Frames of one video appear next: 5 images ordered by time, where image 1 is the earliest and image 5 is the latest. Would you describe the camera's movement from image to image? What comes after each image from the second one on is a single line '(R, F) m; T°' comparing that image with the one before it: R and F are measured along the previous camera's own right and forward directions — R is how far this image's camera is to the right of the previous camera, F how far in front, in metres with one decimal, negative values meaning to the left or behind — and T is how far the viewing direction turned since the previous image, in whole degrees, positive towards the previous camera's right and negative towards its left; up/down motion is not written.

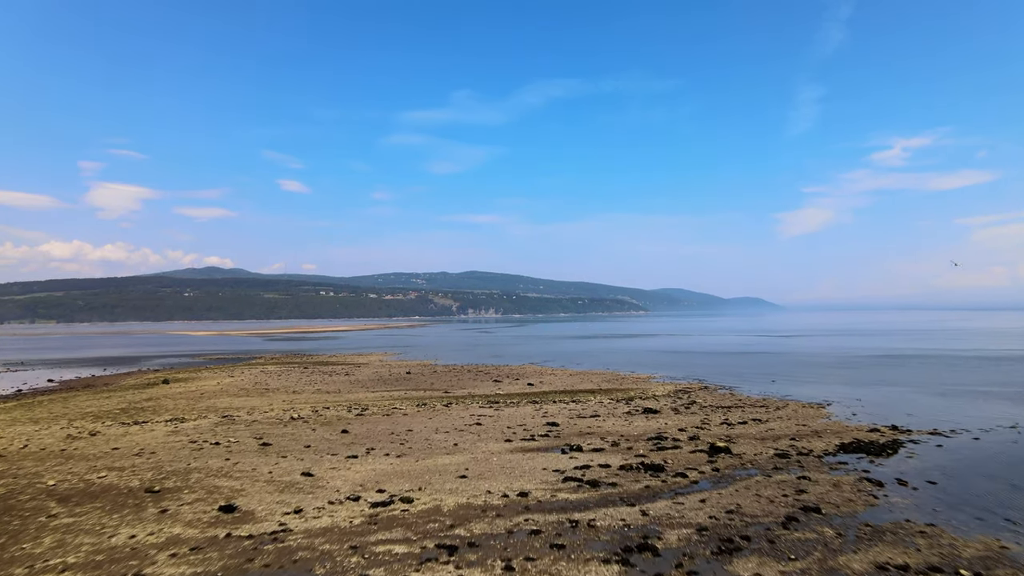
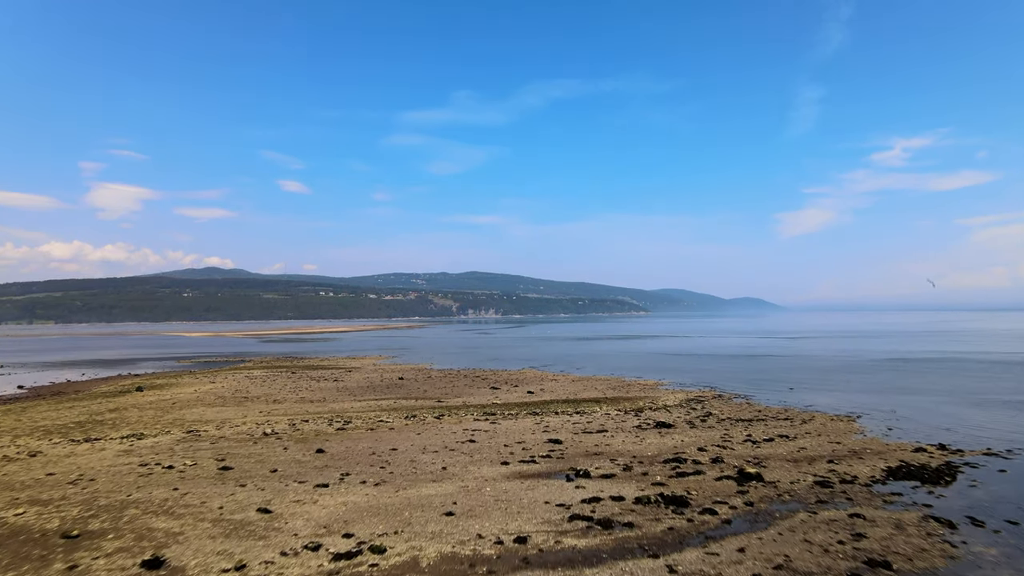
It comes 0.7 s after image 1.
(+0.1, +2.0) m; 0°
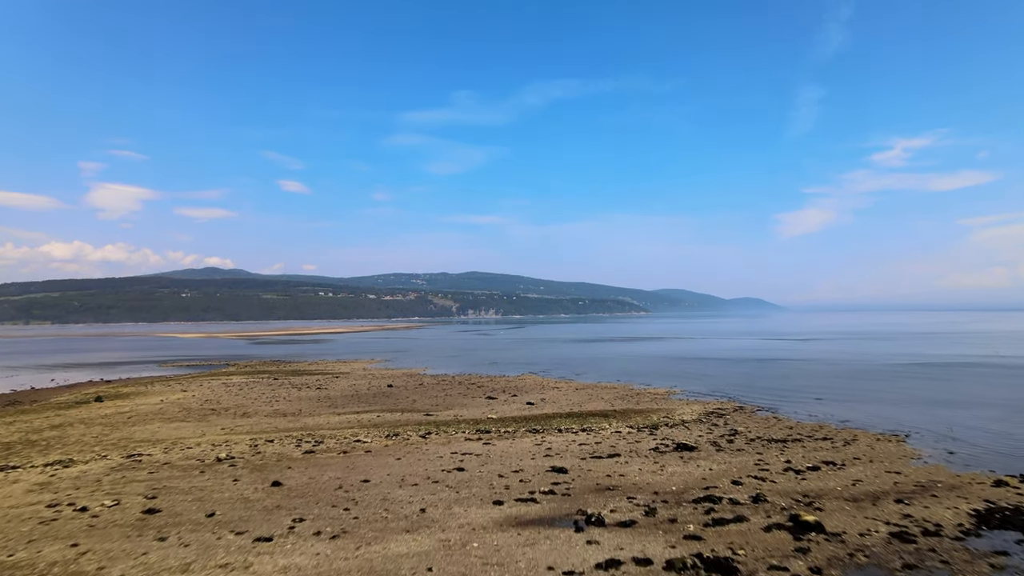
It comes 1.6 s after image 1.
(+0.1, +2.6) m; 0°
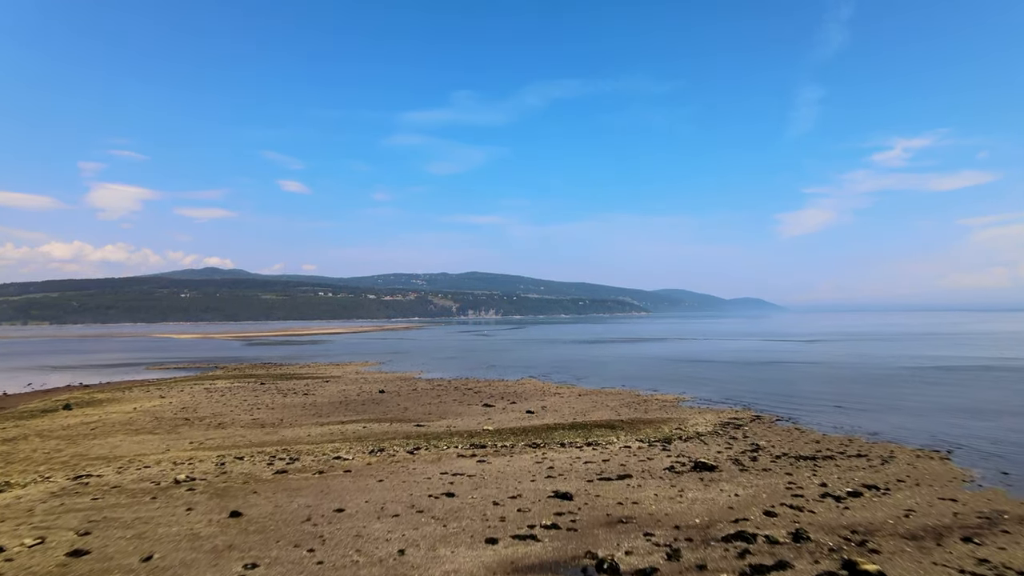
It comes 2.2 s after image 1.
(+0.1, +1.8) m; 0°
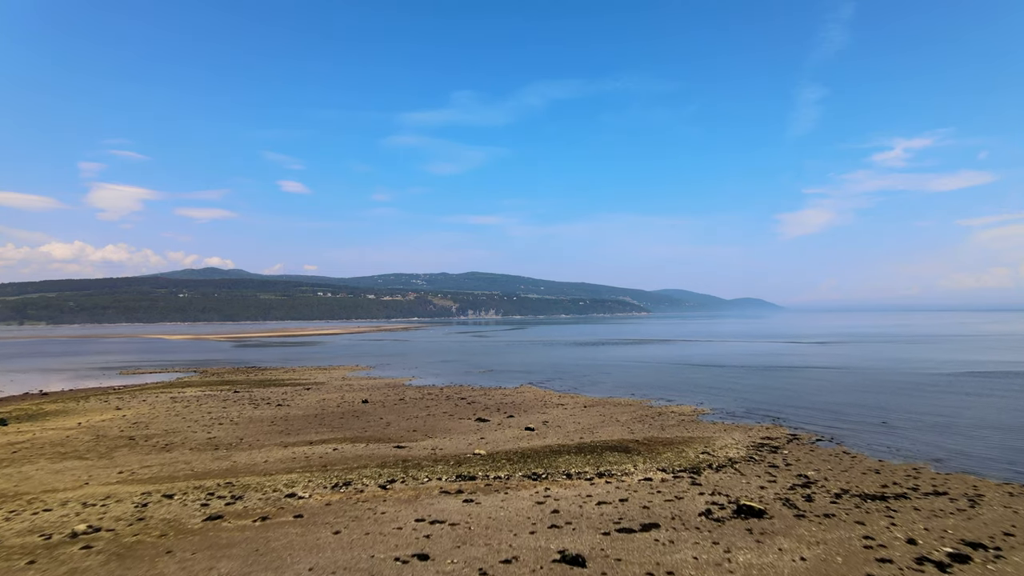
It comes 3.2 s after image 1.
(+0.1, +3.0) m; 0°
